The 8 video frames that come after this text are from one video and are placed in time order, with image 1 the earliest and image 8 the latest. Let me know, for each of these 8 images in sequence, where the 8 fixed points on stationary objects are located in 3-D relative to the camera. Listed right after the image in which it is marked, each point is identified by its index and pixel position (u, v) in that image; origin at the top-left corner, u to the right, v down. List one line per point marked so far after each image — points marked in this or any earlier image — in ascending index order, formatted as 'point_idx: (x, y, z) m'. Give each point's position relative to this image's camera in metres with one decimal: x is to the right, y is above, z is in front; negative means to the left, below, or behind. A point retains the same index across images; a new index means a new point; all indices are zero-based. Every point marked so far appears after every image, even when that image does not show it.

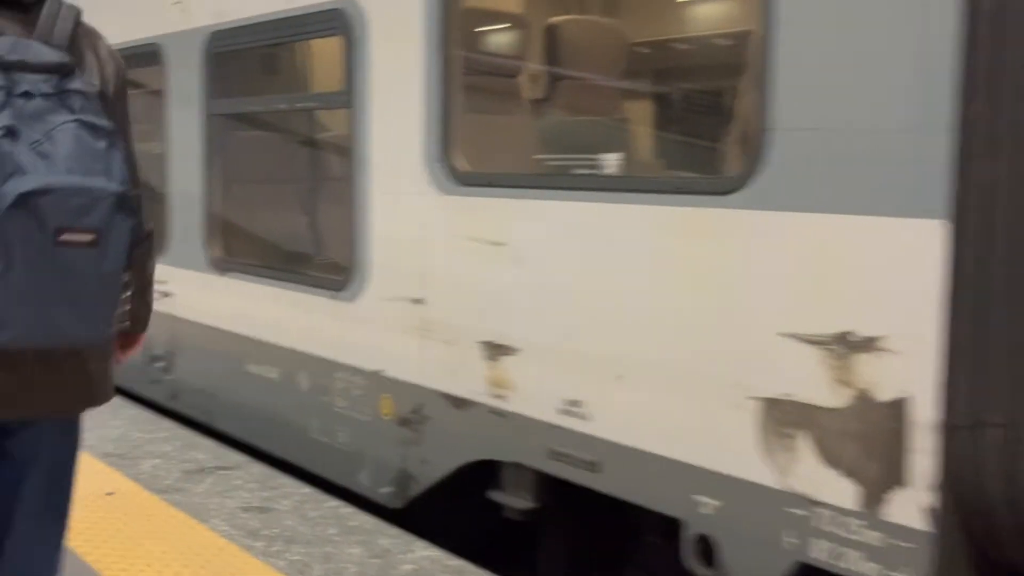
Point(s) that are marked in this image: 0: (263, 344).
0: (-0.9, -0.2, +4.1) m
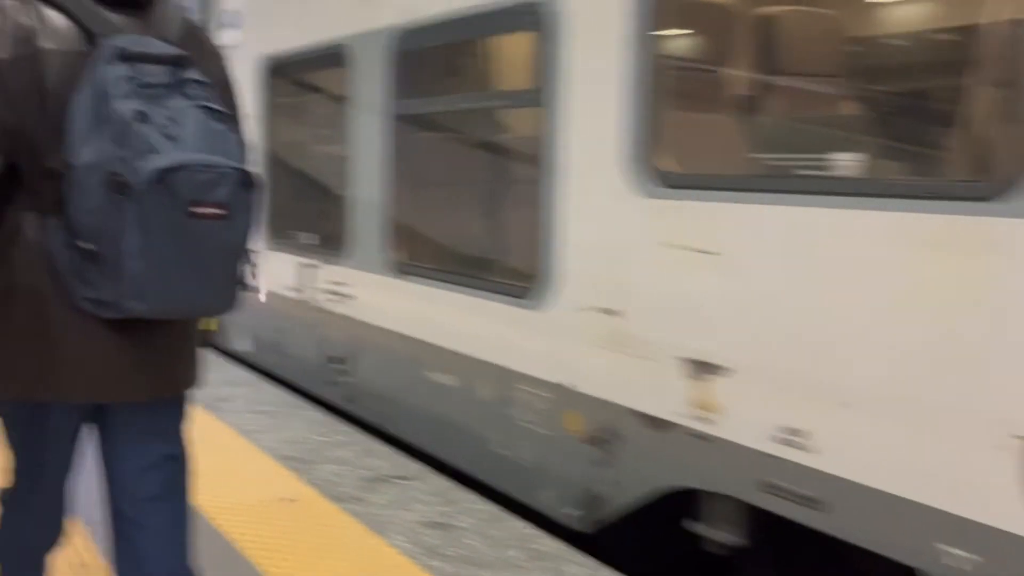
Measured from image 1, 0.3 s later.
0: (-0.2, -0.2, +4.0) m
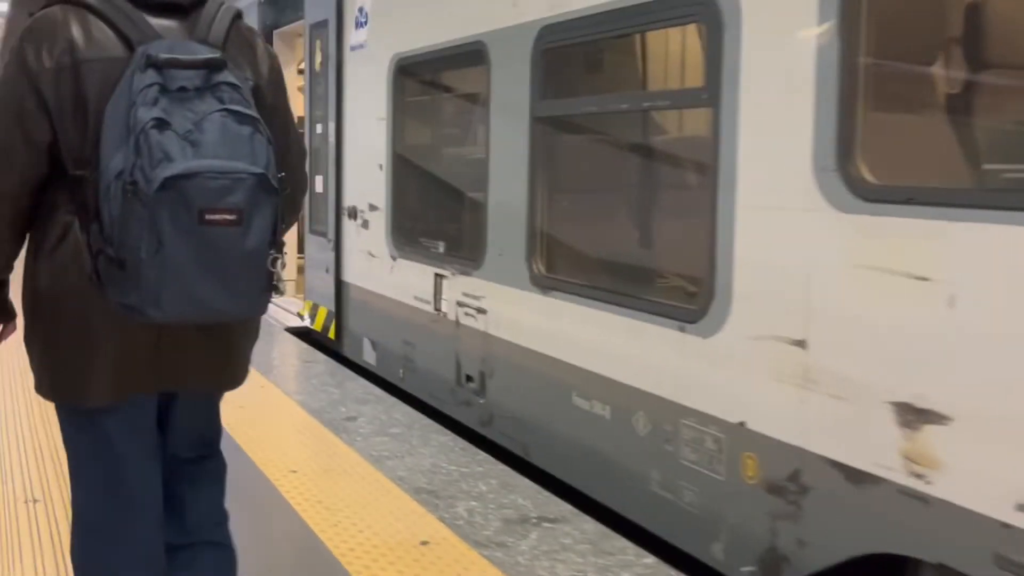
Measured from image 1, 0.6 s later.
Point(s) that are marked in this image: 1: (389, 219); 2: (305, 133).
0: (+0.2, -0.3, +3.6) m
1: (-0.5, +0.3, +5.0) m
2: (-1.1, +0.8, +6.1) m
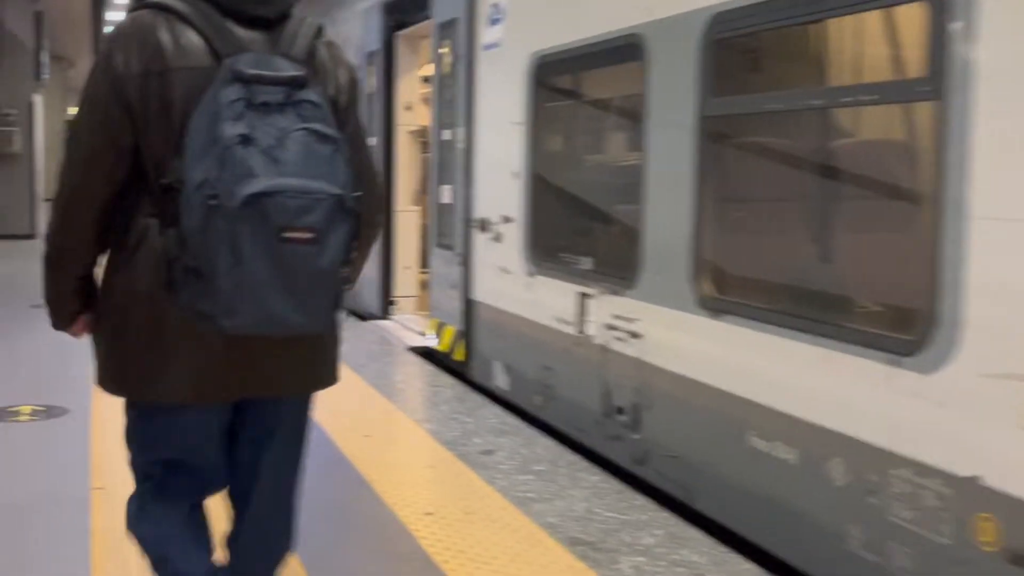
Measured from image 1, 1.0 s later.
0: (+0.7, -0.3, +3.1) m
1: (+0.1, +0.2, +4.6) m
2: (-0.4, +0.7, +5.8) m
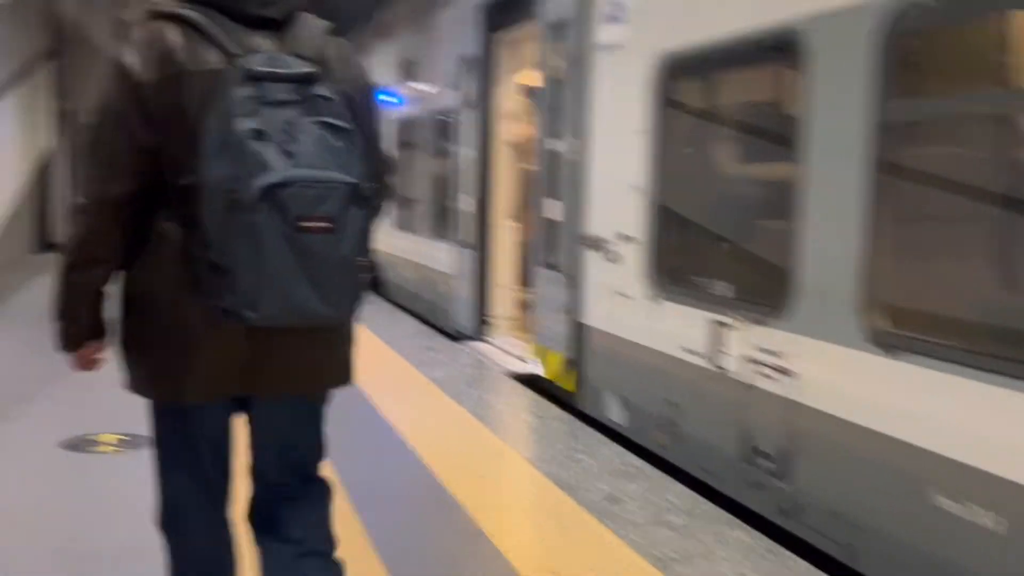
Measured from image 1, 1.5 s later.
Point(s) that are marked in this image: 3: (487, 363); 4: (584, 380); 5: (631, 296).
0: (+1.1, -0.4, +2.7) m
1: (+0.5, +0.1, +4.2) m
2: (+0.1, +0.6, +5.4) m
3: (-0.1, -0.4, +5.9) m
4: (+0.3, -0.4, +4.9) m
5: (+0.5, 0.0, +4.3) m
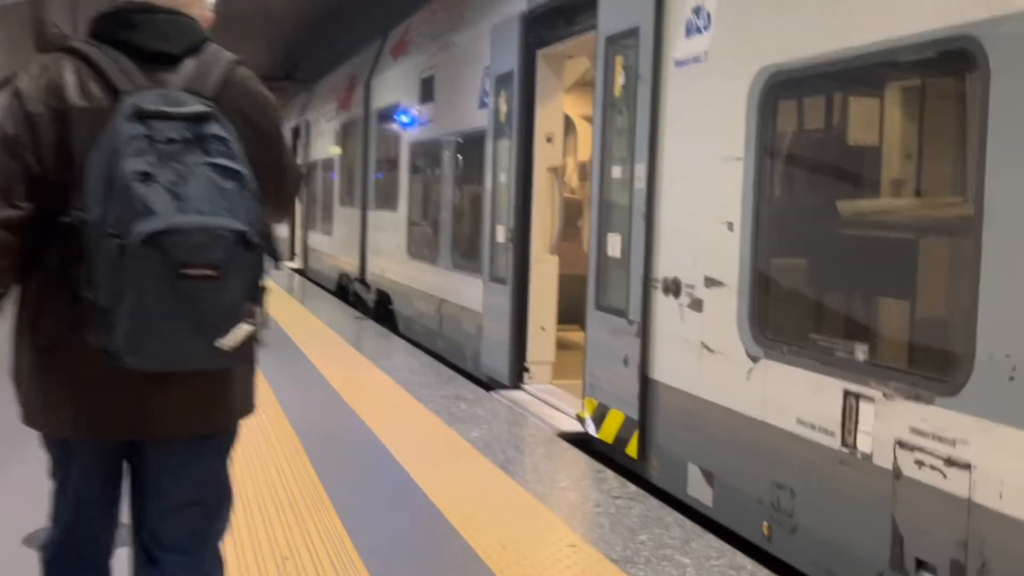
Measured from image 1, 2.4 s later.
0: (+1.3, -0.6, +2.0) m
1: (+0.7, 0.0, +3.5) m
2: (+0.3, +0.4, +4.7) m
3: (+0.1, -0.6, +5.2) m
4: (+0.5, -0.6, +4.2) m
5: (+0.7, -0.2, +3.6) m
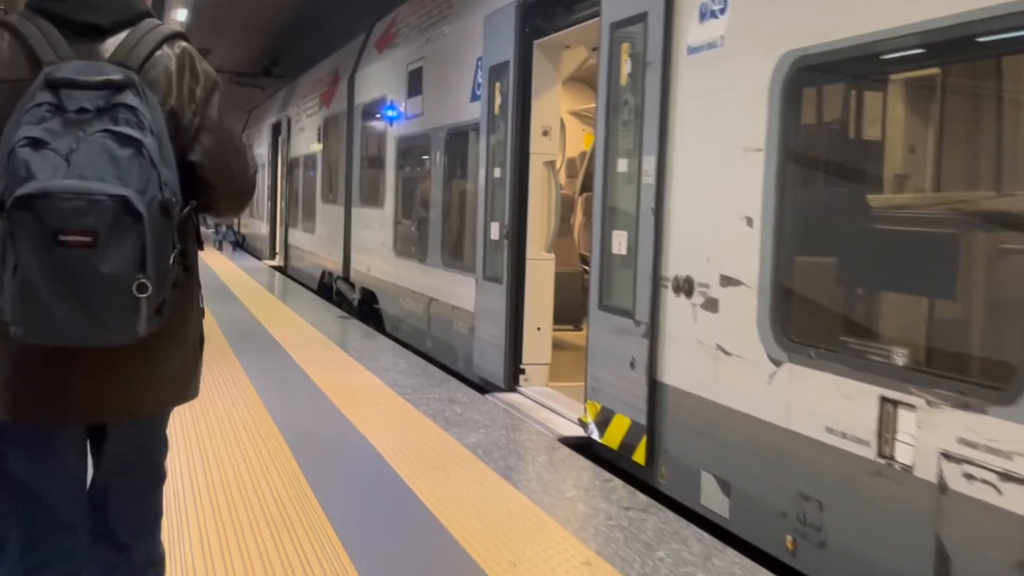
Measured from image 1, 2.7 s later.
0: (+1.3, -0.6, +1.8) m
1: (+0.7, 0.0, +3.3) m
2: (+0.3, +0.5, +4.5) m
3: (+0.1, -0.6, +4.9) m
4: (+0.5, -0.6, +4.0) m
5: (+0.7, -0.2, +3.4) m
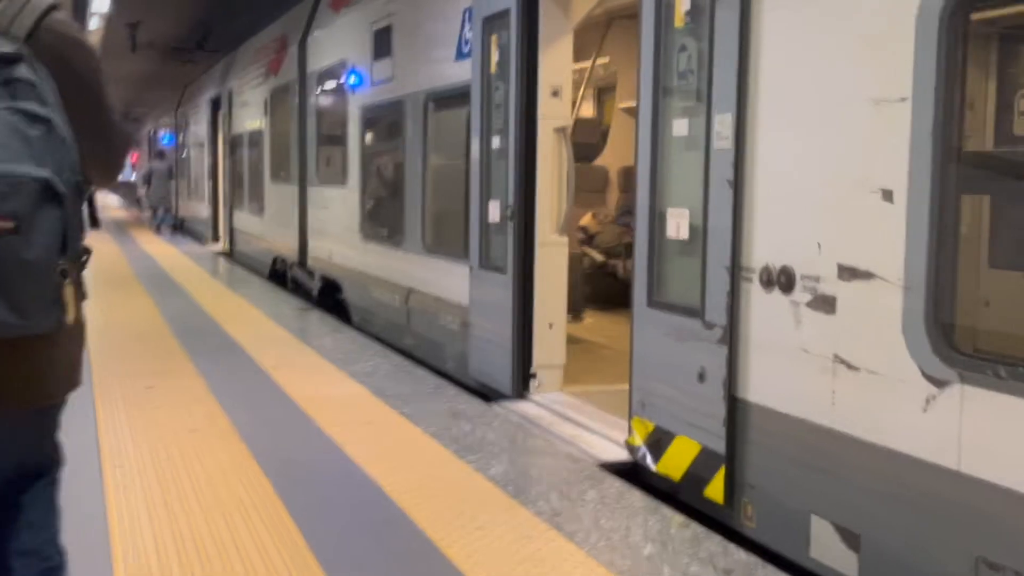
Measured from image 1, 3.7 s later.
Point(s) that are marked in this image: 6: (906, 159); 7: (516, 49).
0: (+1.6, -0.6, +1.0) m
1: (+0.9, 0.0, +2.5) m
2: (+0.4, +0.5, +3.7) m
3: (+0.1, -0.5, +4.1) m
4: (+0.7, -0.6, +3.2) m
5: (+0.8, -0.2, +2.6) m
6: (+0.9, +0.3, +2.5) m
7: (0.0, +1.0, +4.7) m
